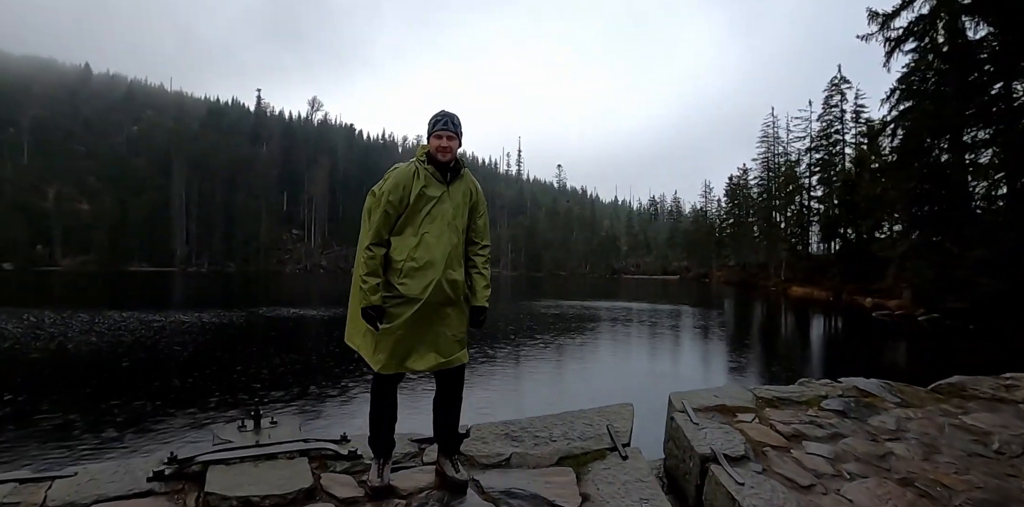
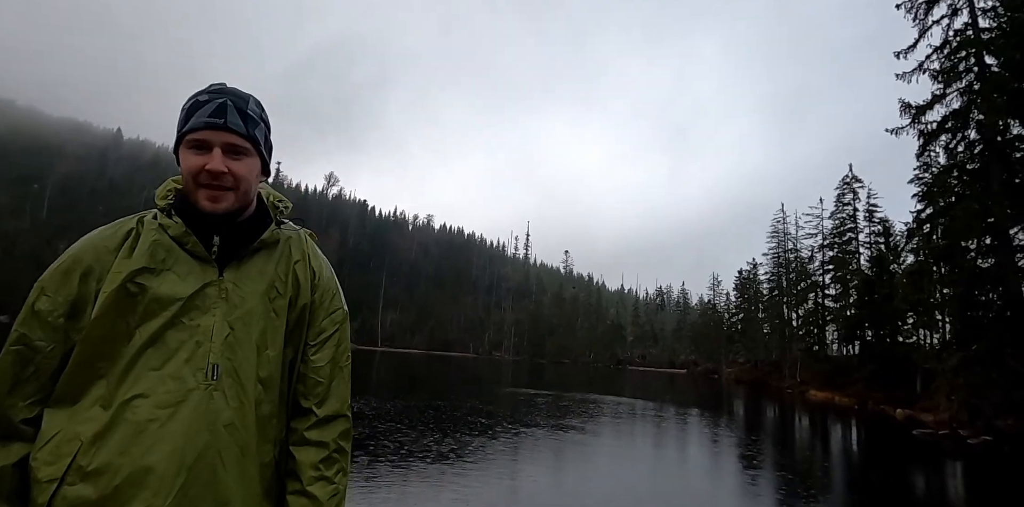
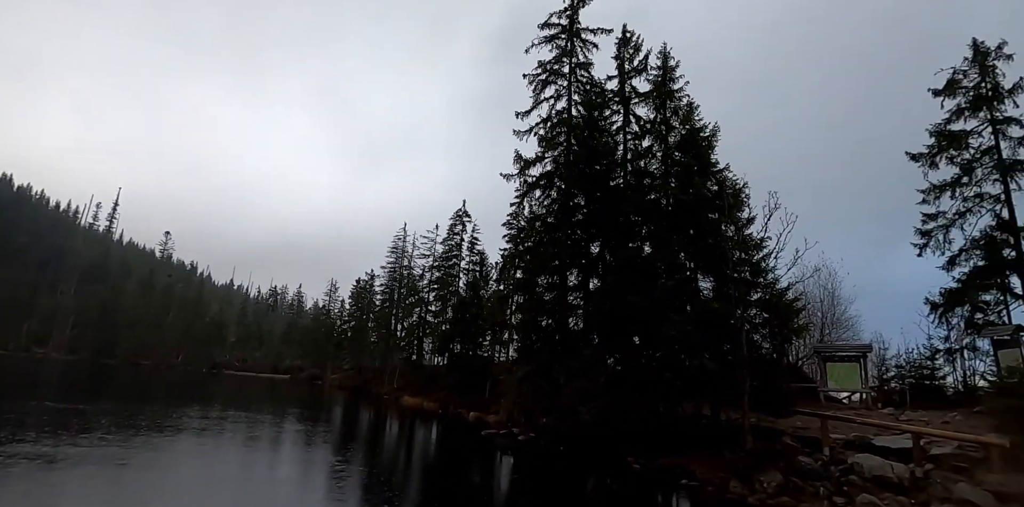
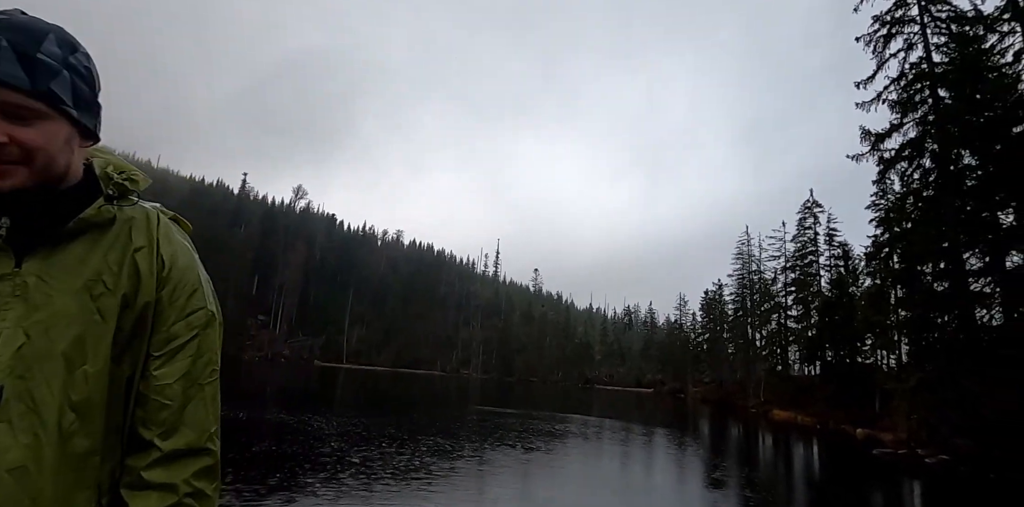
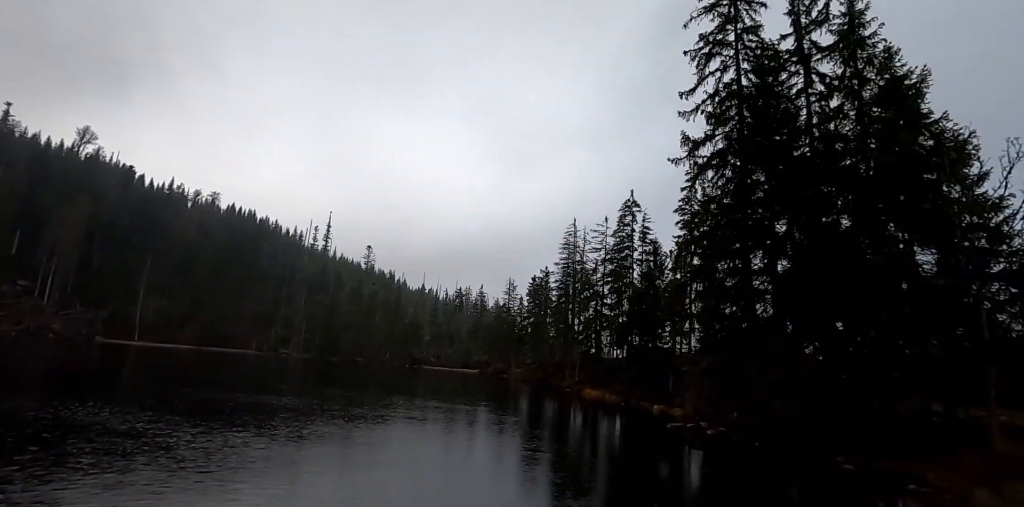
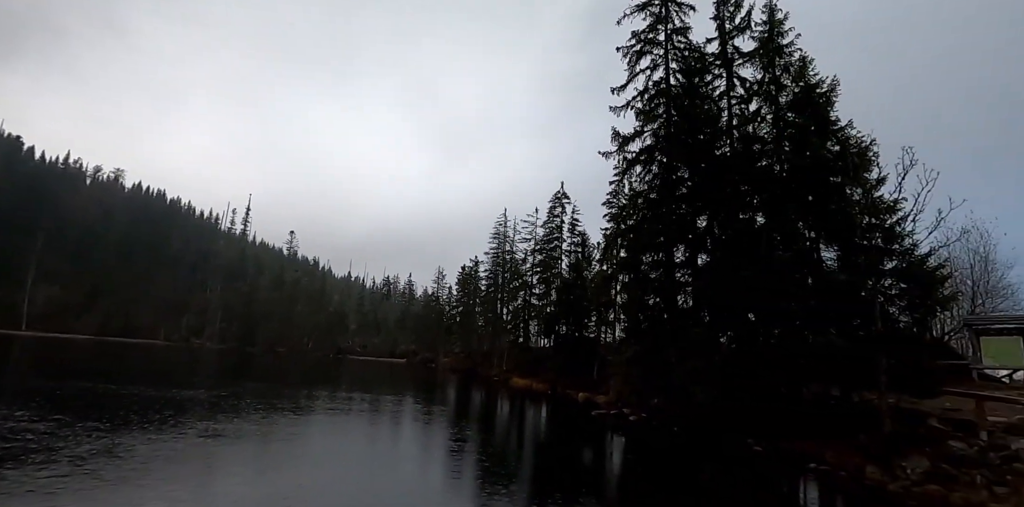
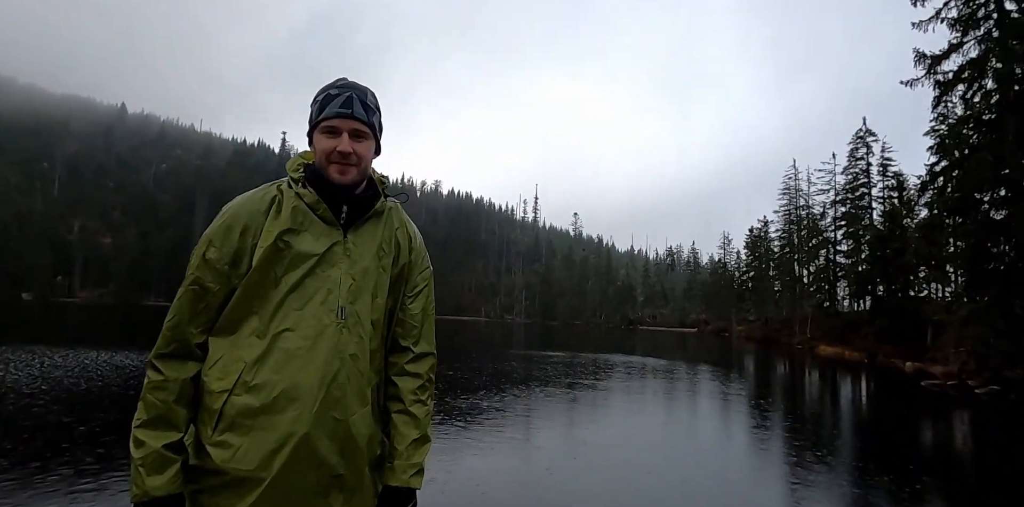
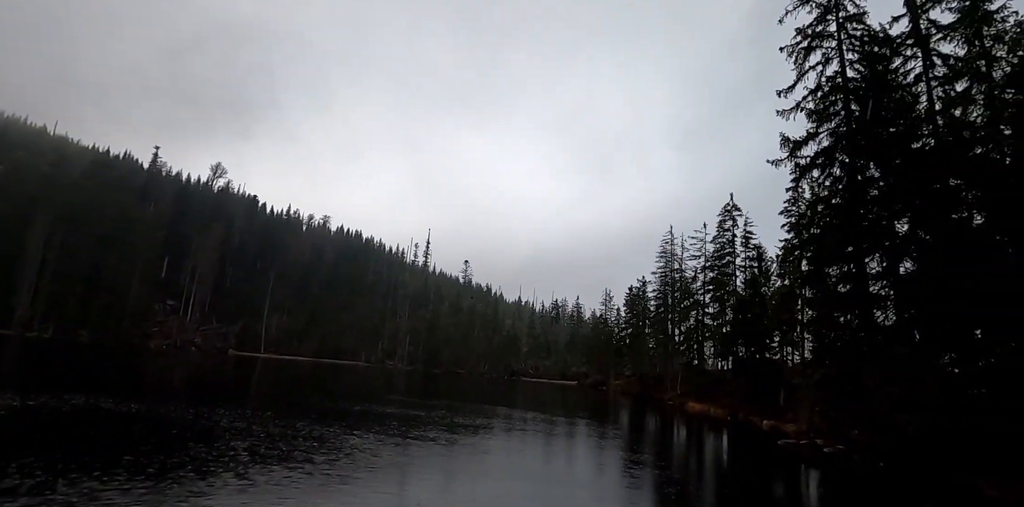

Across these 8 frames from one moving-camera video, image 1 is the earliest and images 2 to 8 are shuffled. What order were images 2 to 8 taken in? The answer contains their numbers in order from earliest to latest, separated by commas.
7, 2, 4, 8, 5, 6, 3
